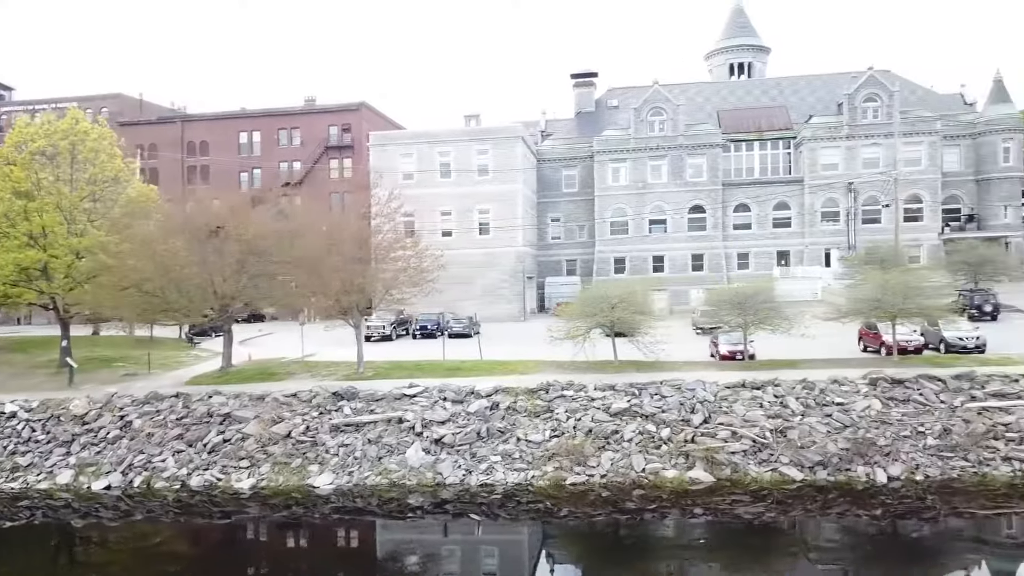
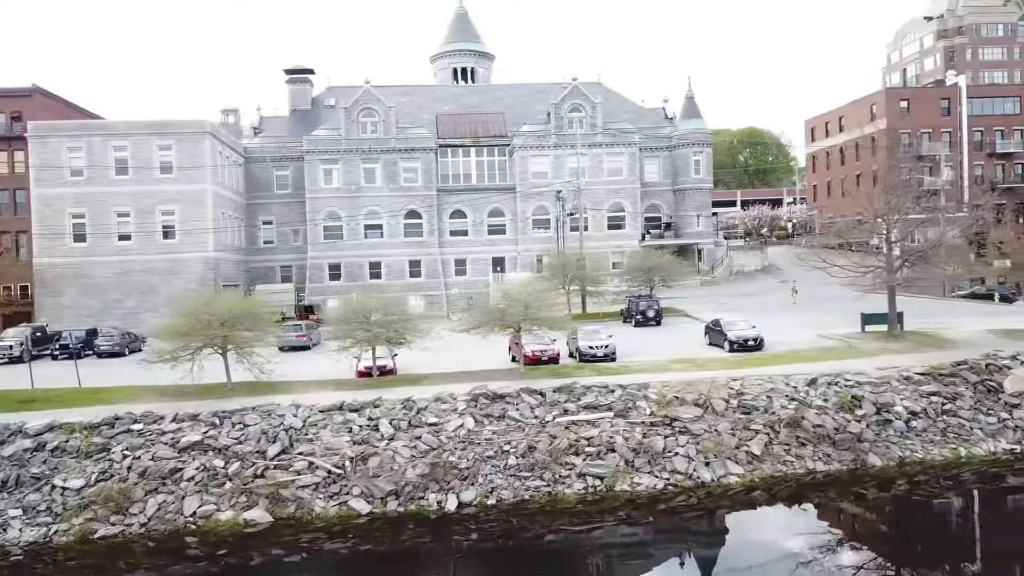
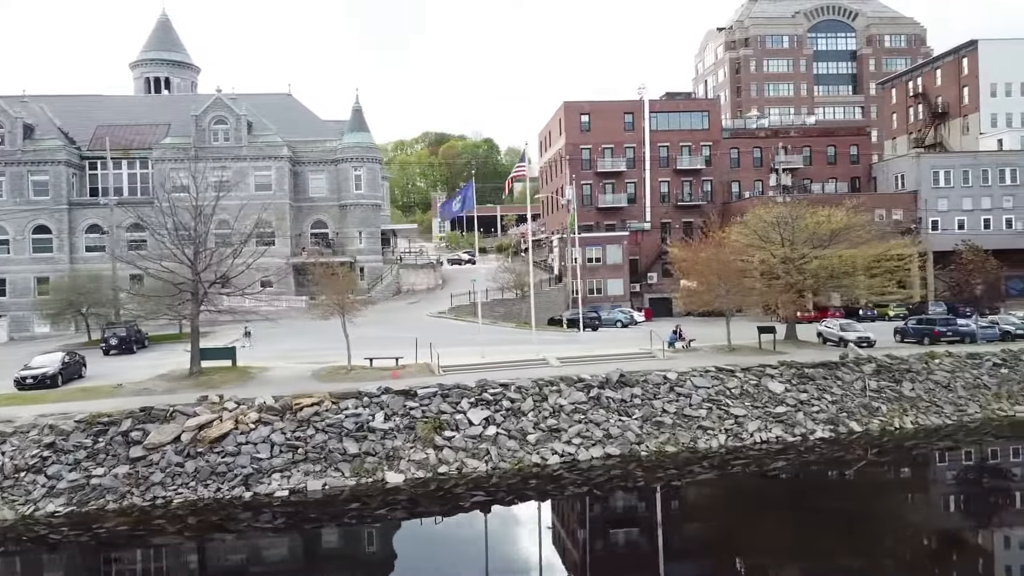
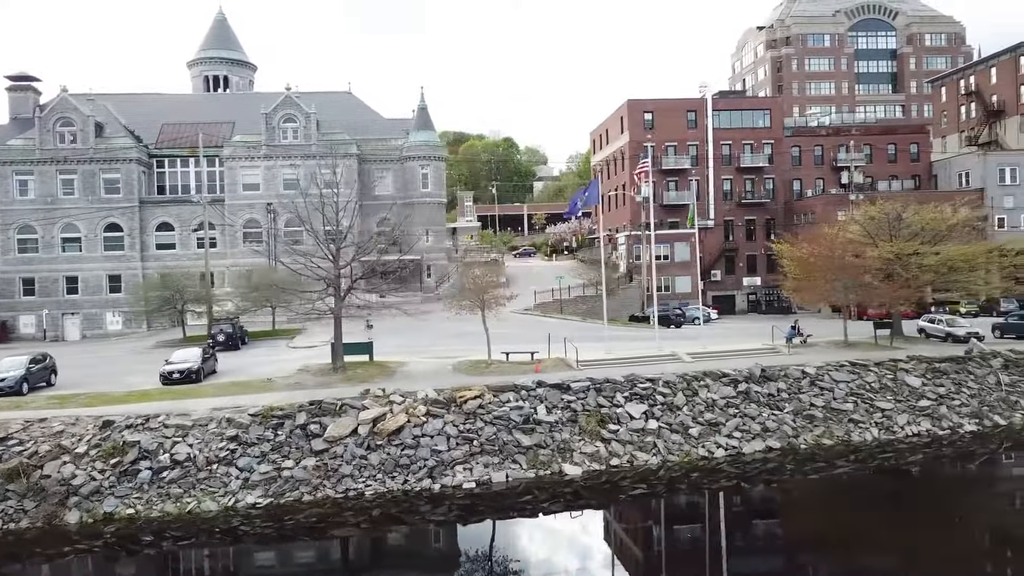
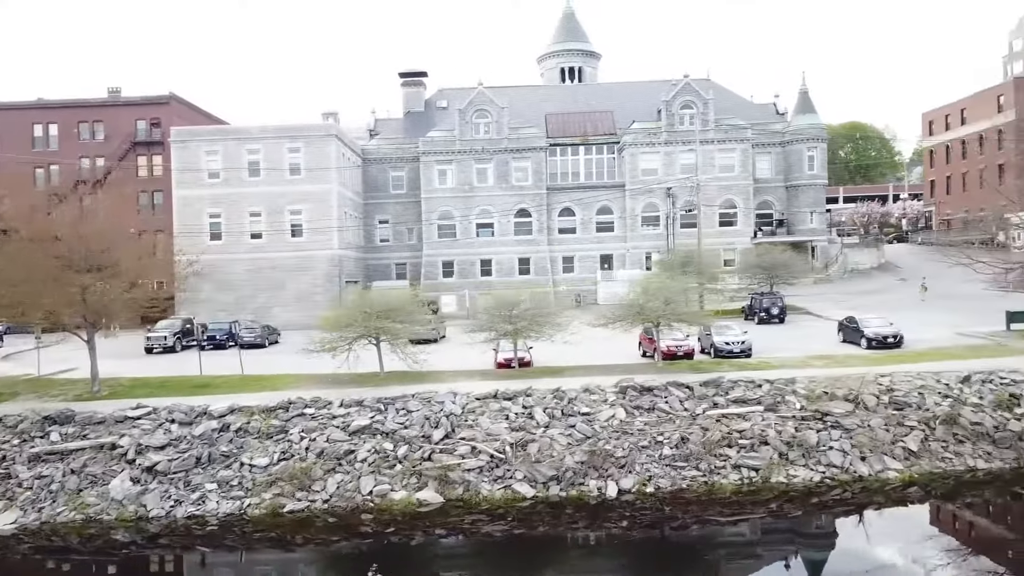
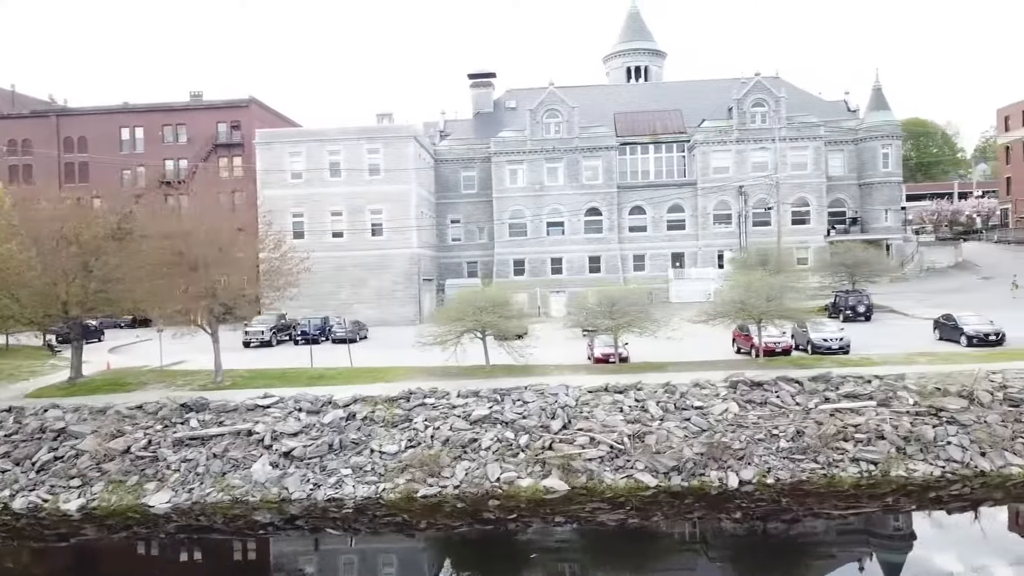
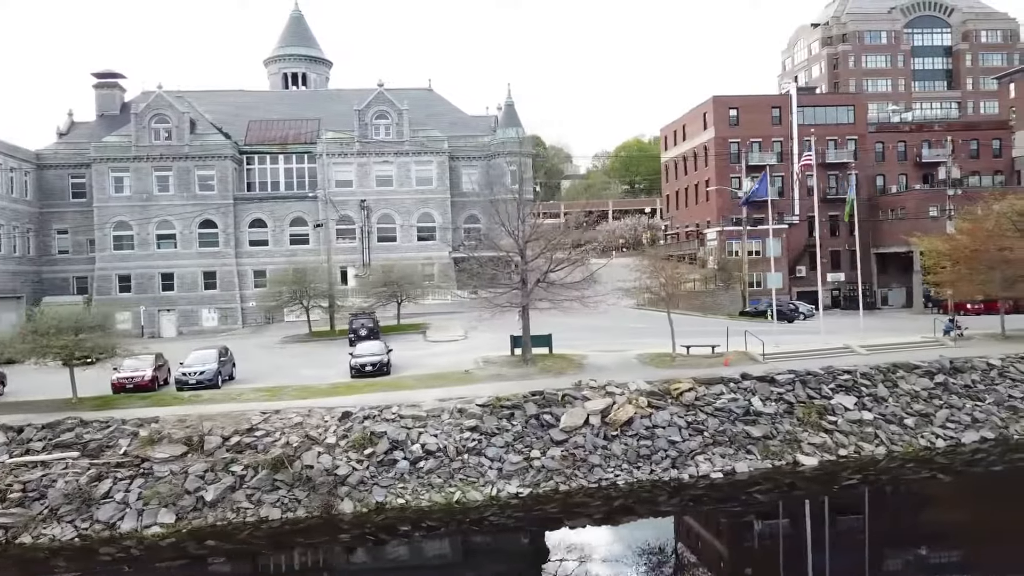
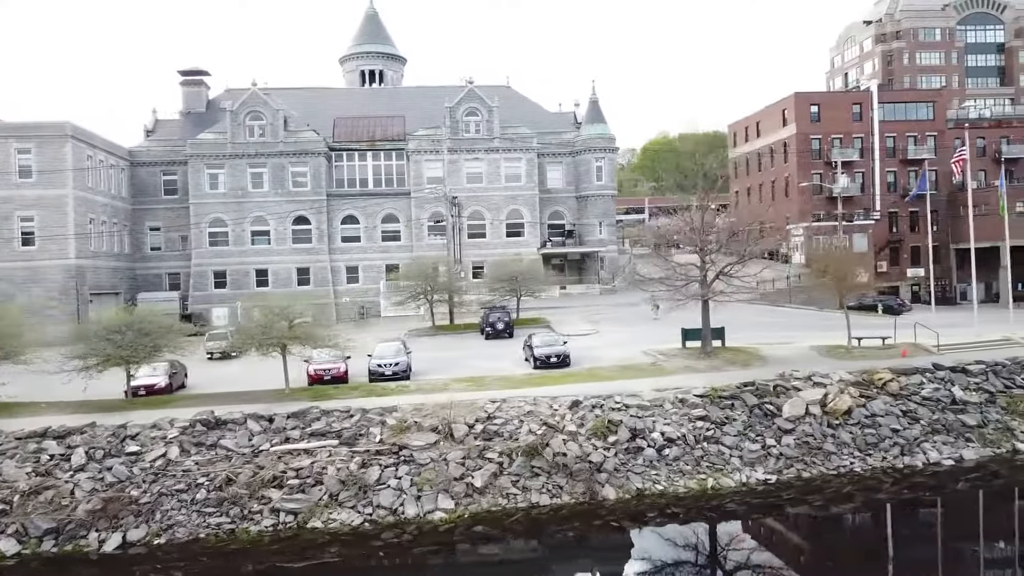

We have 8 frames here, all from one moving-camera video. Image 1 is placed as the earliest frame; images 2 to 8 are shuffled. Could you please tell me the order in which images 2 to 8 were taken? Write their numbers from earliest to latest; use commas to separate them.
6, 5, 2, 8, 7, 4, 3
